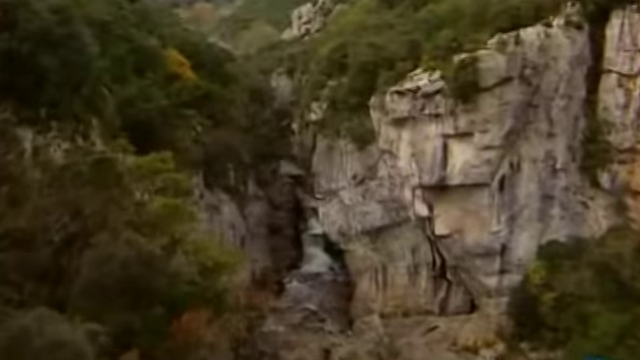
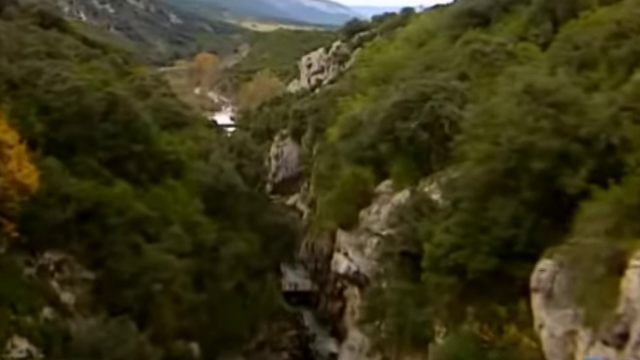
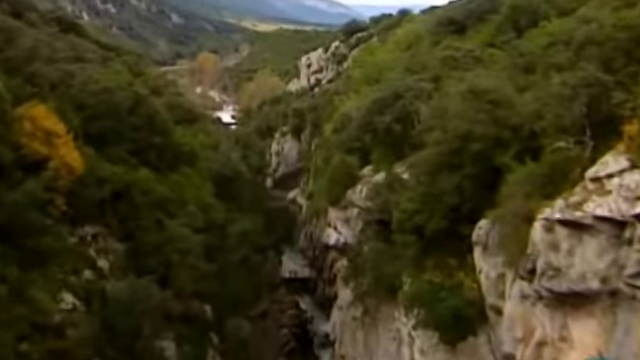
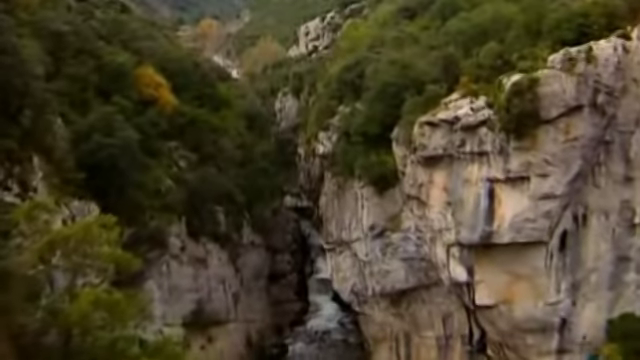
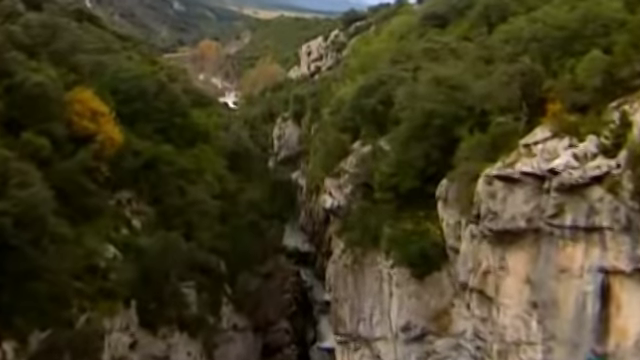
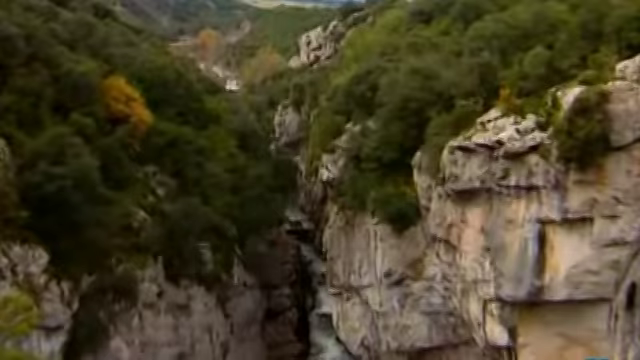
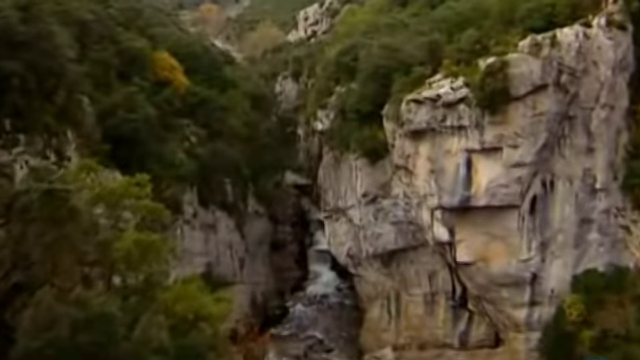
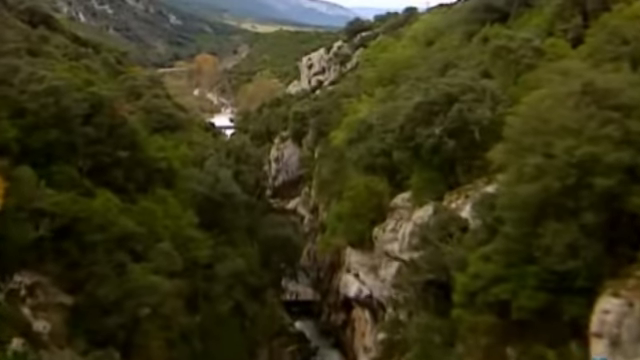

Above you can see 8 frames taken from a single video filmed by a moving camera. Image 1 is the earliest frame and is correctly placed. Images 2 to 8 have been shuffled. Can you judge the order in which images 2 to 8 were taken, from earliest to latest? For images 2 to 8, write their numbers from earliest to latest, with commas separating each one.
7, 4, 6, 5, 3, 2, 8
